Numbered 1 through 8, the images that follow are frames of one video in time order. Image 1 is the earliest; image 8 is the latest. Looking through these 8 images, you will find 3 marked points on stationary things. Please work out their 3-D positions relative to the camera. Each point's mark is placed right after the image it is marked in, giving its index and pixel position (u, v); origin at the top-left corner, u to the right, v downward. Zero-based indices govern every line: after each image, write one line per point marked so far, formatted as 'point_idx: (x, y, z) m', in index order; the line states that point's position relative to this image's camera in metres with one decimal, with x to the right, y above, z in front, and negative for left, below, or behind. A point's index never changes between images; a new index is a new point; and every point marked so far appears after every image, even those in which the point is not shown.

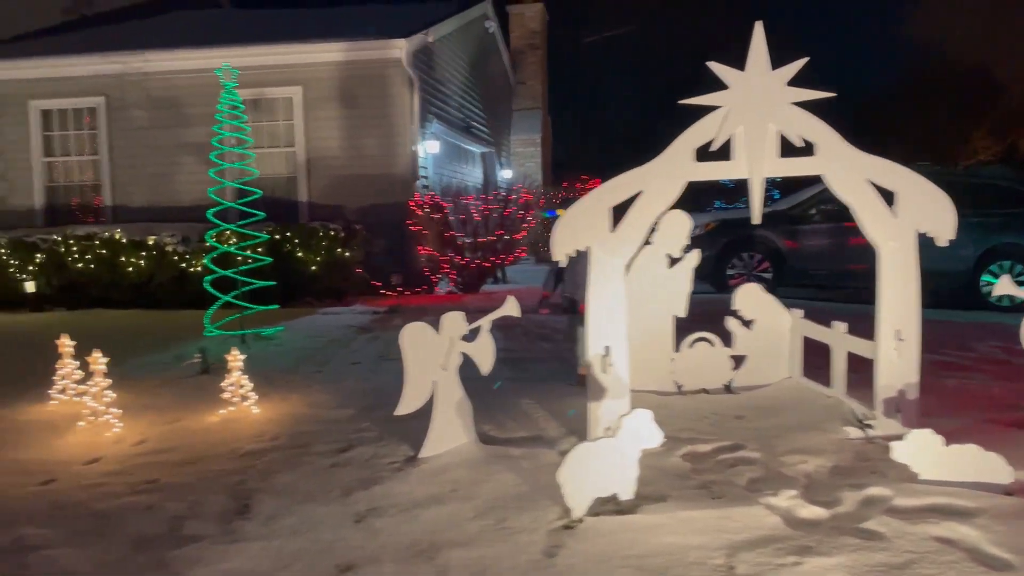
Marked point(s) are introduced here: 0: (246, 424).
0: (-1.6, -0.8, +5.1) m
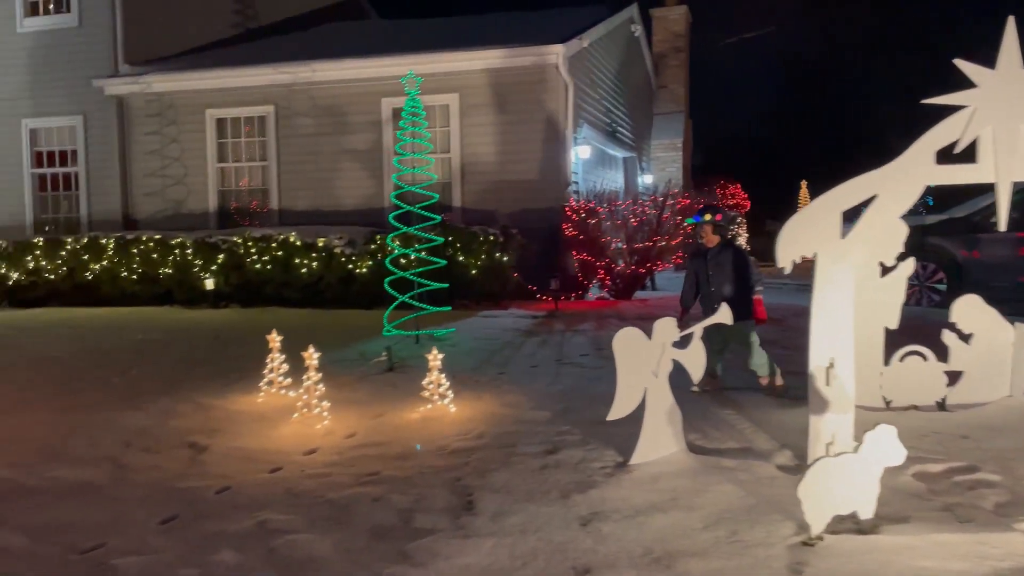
0: (-0.4, -0.9, +5.3) m
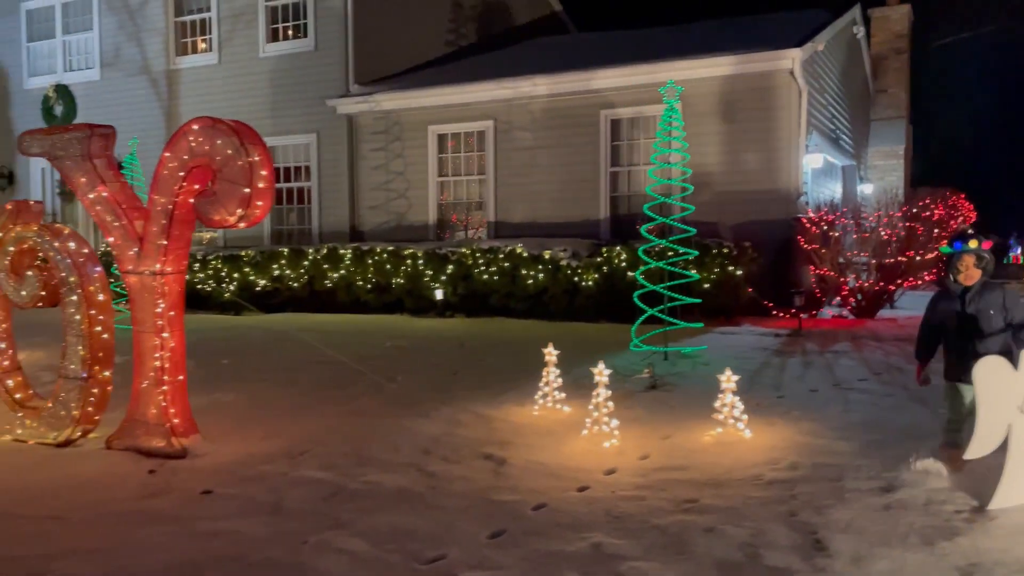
0: (+1.4, -1.0, +5.0) m
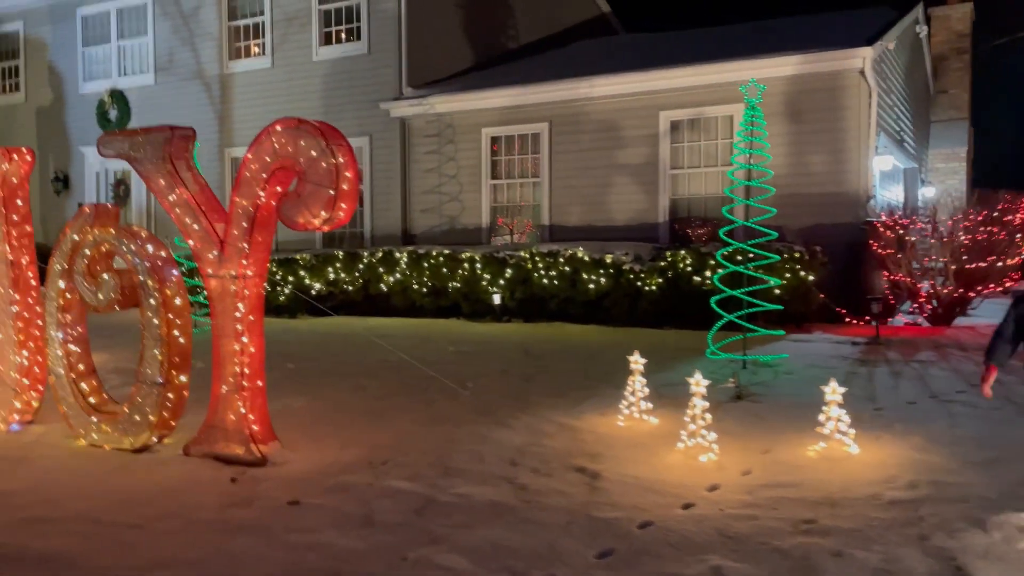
0: (+1.9, -1.0, +4.7) m
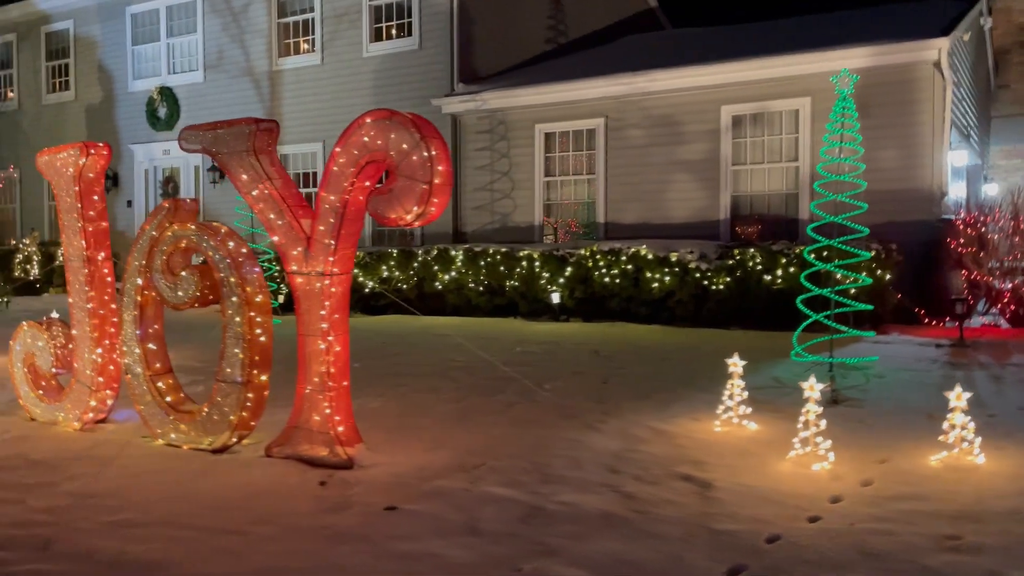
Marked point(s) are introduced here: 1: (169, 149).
0: (+2.5, -1.0, +4.4) m
1: (-7.8, +3.2, +19.1) m
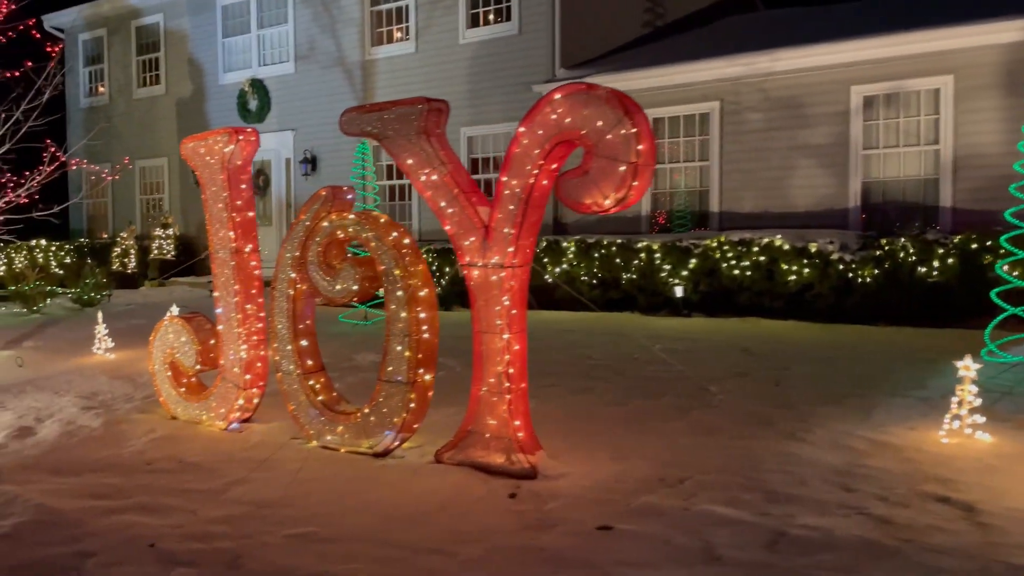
0: (+3.6, -1.0, +3.7) m
1: (-5.7, +3.3, +19.0) m
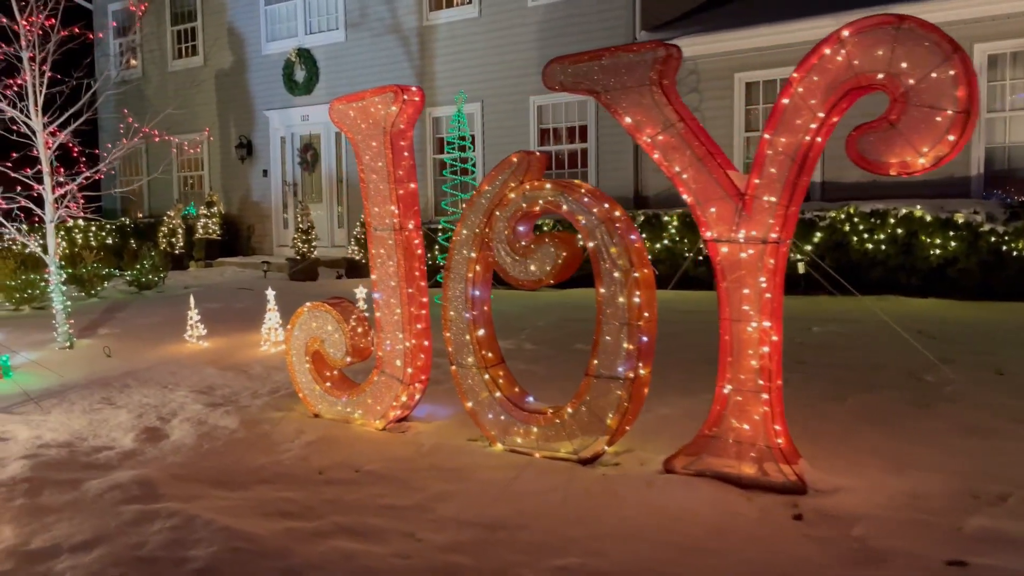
0: (+4.9, -0.9, +3.0) m
1: (-4.5, +3.8, +18.2) m
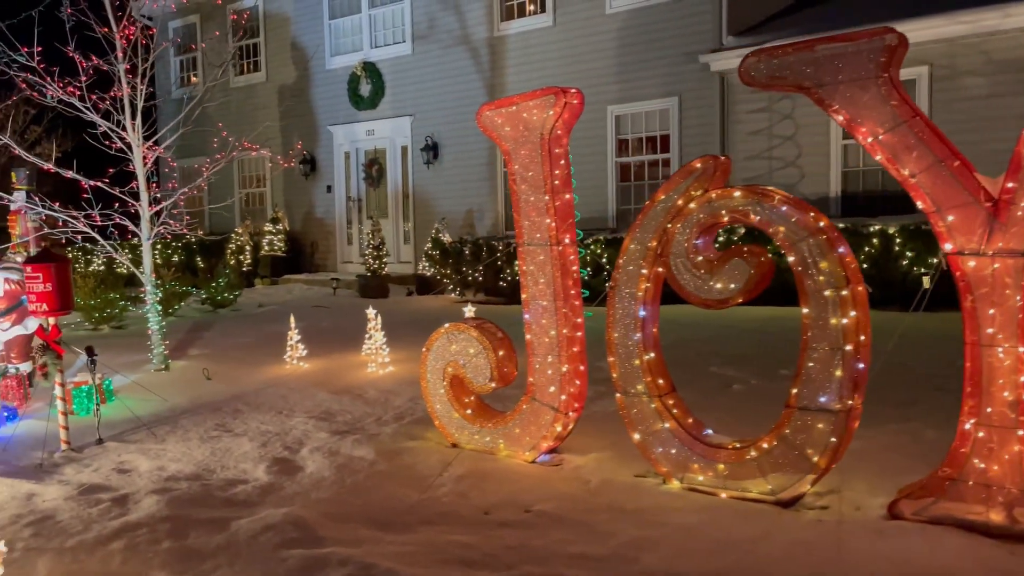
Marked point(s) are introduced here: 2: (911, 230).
0: (+5.8, -0.9, +2.3) m
1: (-3.0, +3.4, +17.9) m
2: (+4.6, +0.7, +9.6) m
